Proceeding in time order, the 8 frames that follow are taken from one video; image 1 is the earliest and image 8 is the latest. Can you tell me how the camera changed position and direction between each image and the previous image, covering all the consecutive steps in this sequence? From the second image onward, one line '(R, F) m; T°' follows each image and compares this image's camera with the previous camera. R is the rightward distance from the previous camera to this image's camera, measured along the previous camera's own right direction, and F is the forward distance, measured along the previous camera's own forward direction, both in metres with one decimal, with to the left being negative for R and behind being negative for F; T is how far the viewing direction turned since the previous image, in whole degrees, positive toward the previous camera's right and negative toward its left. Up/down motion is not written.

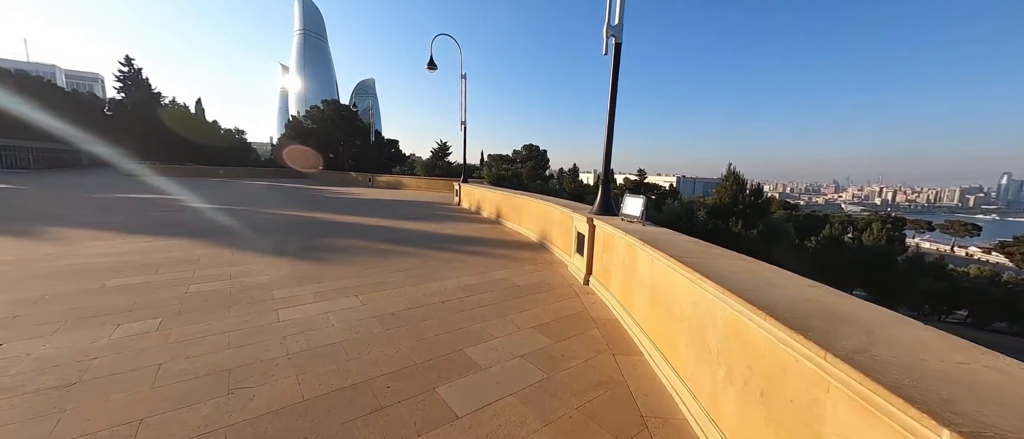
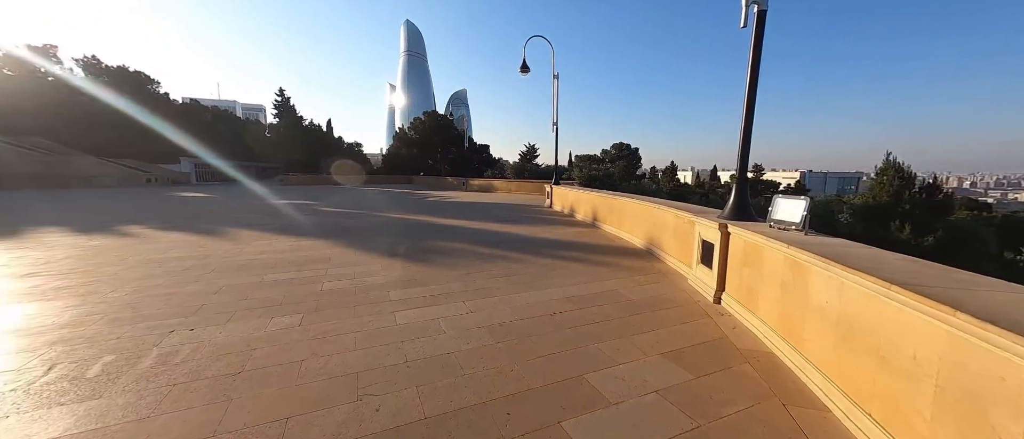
(-0.2, +0.2) m; -14°
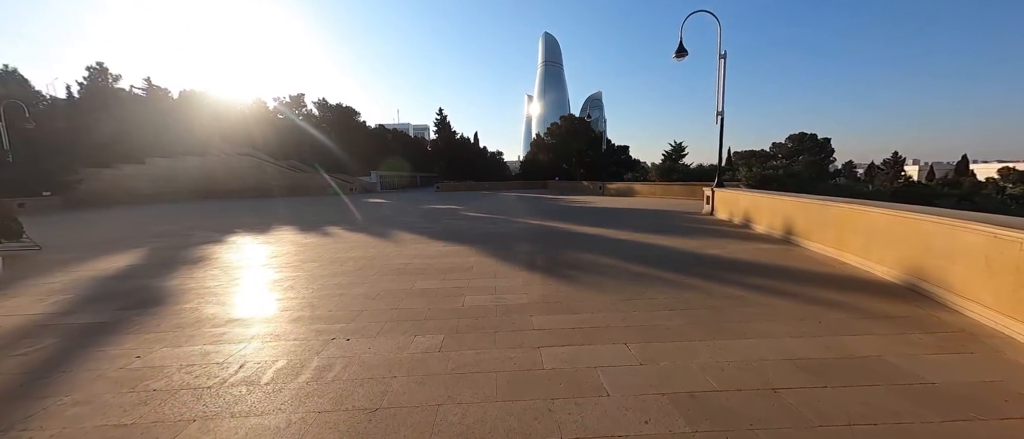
(-0.3, +0.6) m; -21°
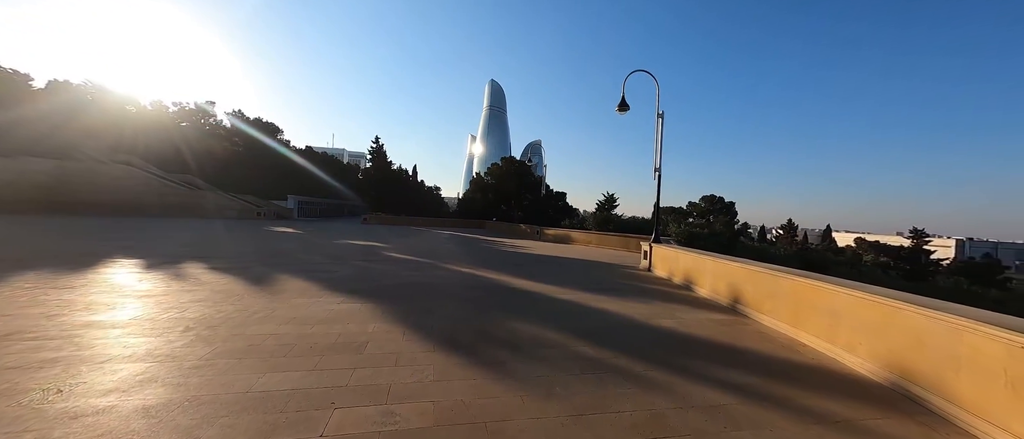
(+0.2, +1.2) m; +10°
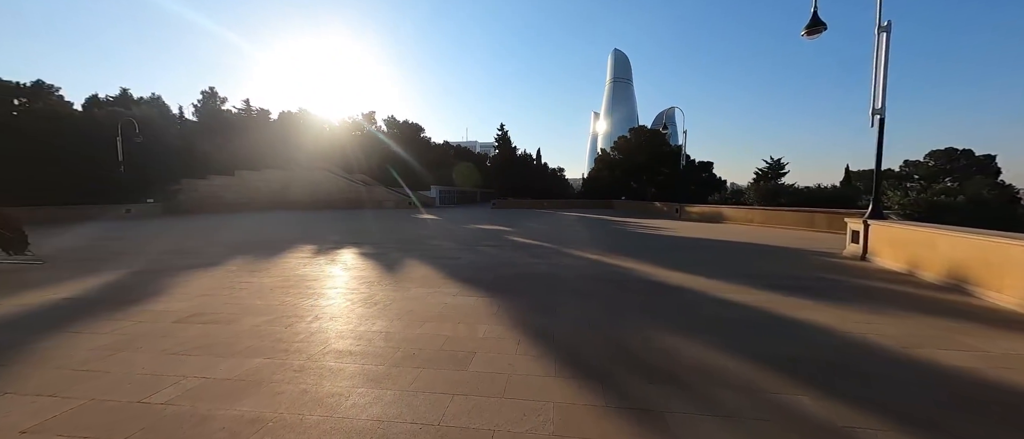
(-0.1, +1.1) m; -20°
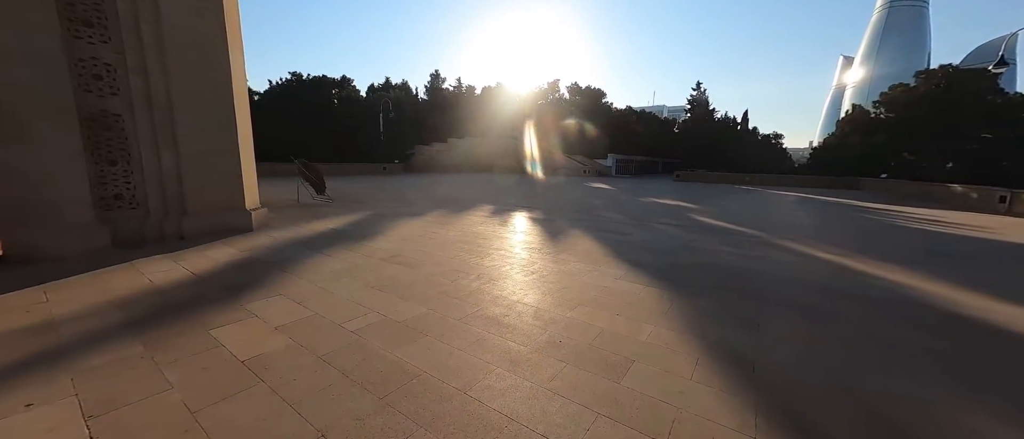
(0.0, +0.6) m; -27°
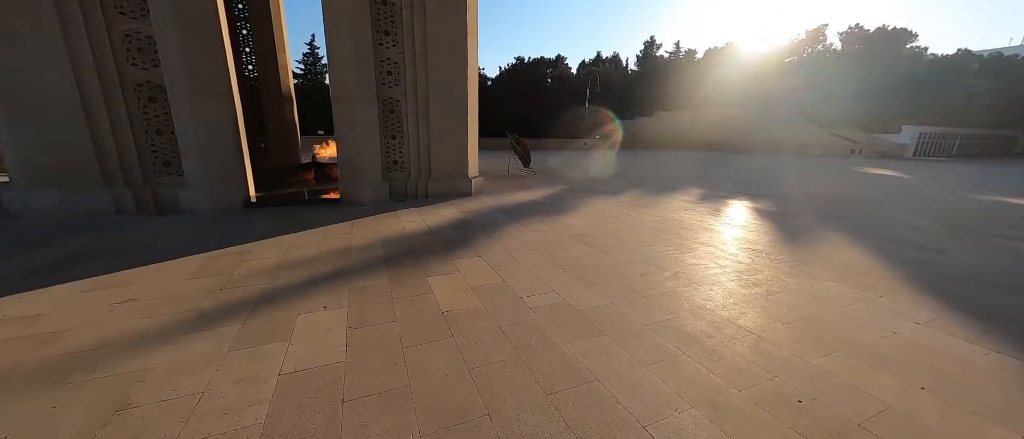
(-0.1, +0.4) m; -30°
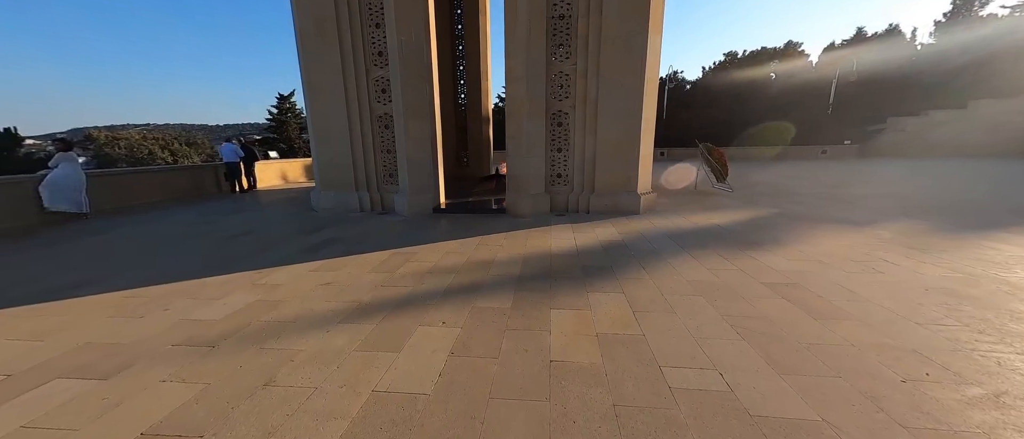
(+0.4, +0.8) m; -29°
